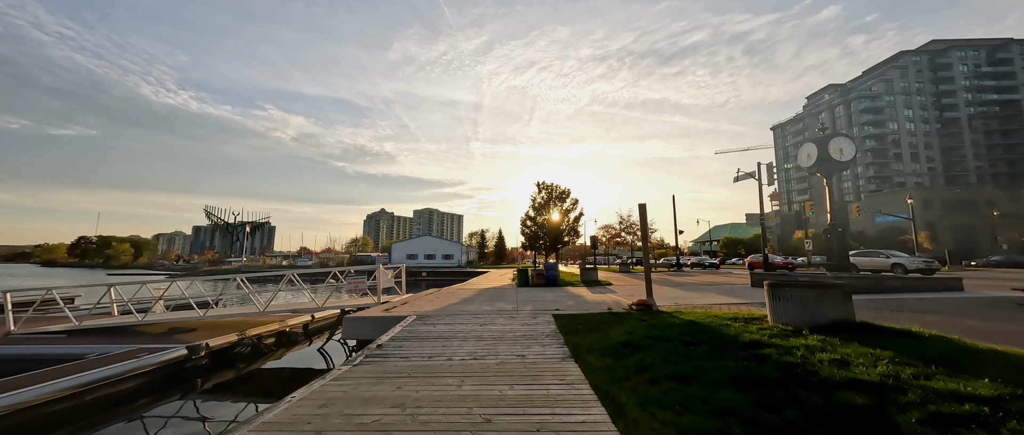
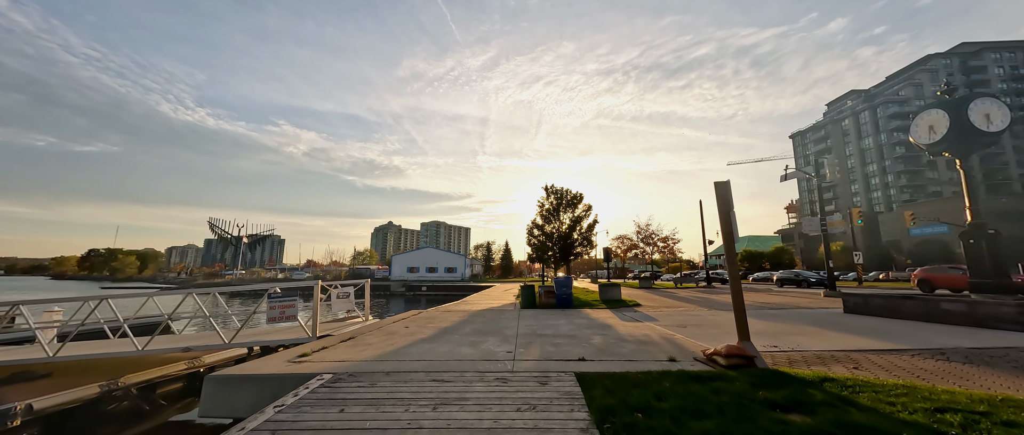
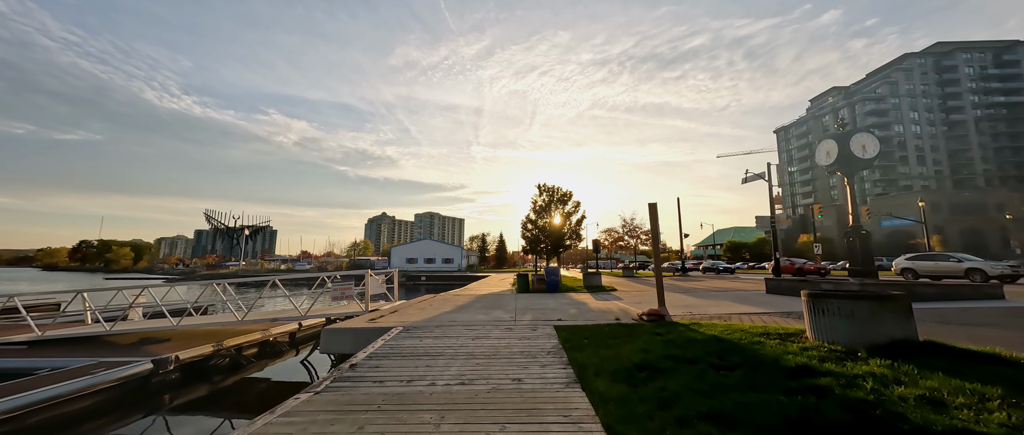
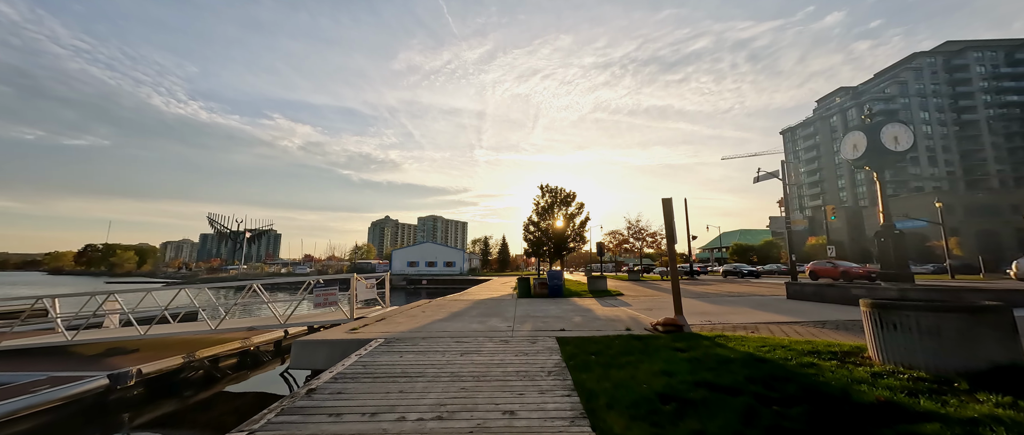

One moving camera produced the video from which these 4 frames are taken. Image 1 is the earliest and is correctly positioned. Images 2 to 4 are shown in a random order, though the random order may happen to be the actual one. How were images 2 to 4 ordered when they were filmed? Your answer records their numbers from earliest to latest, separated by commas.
3, 4, 2
